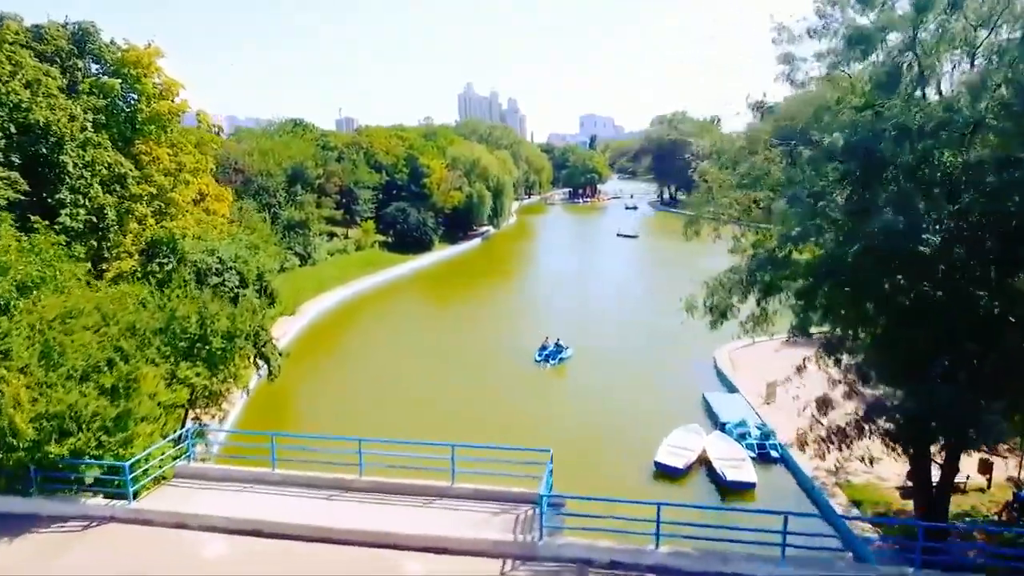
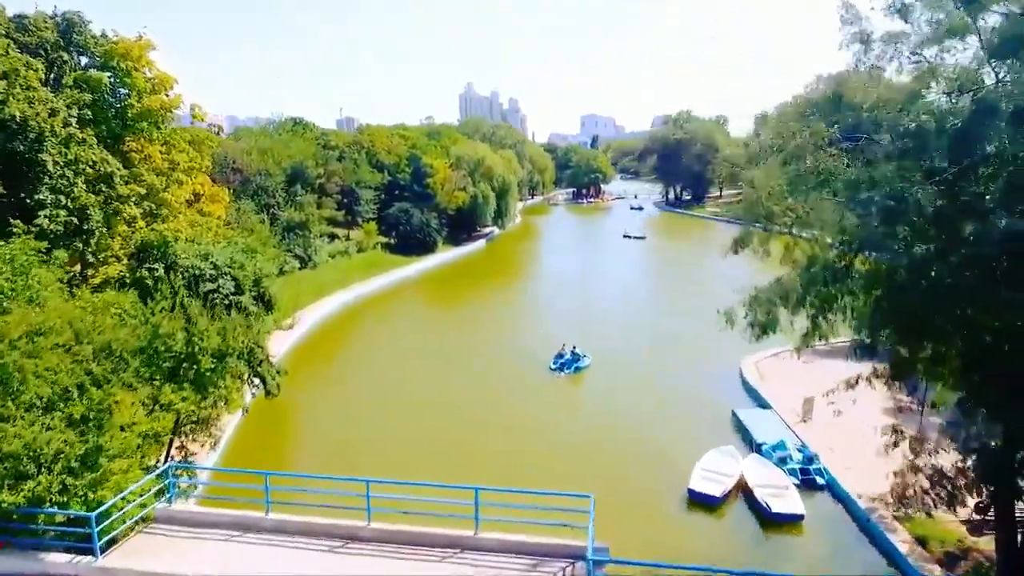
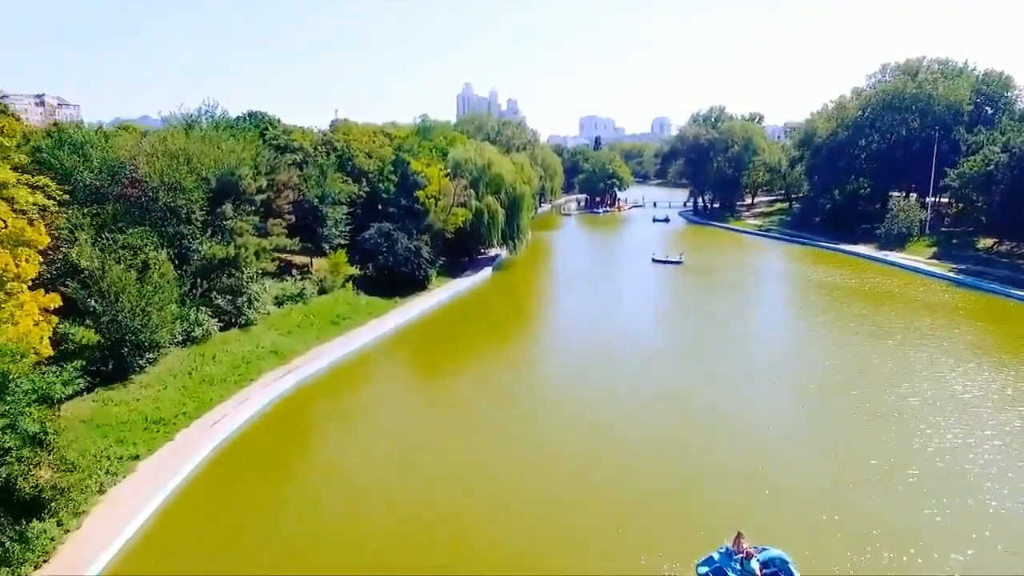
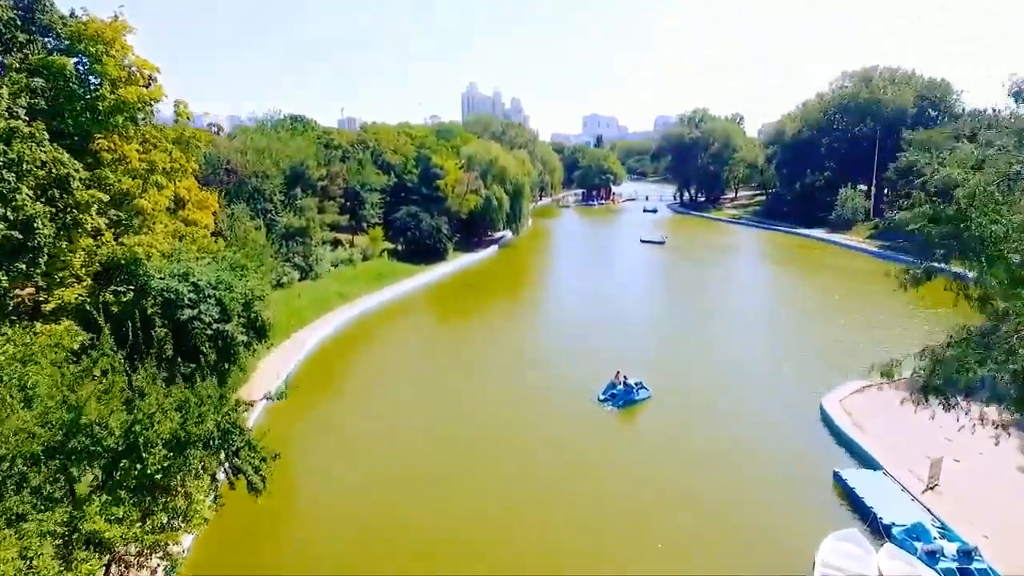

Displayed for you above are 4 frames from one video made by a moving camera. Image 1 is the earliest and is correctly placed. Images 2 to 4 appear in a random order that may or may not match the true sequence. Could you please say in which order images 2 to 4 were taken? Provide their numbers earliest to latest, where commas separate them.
2, 4, 3
